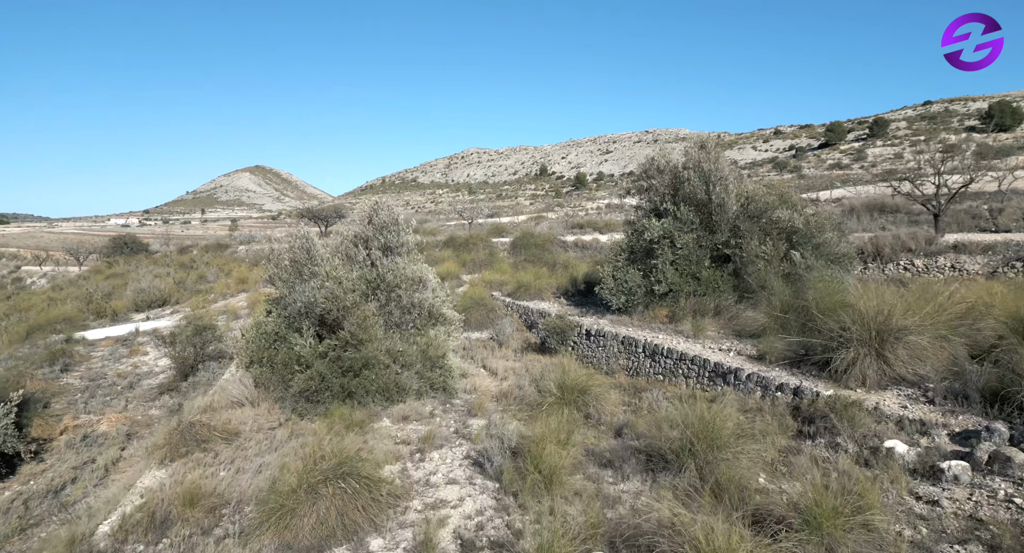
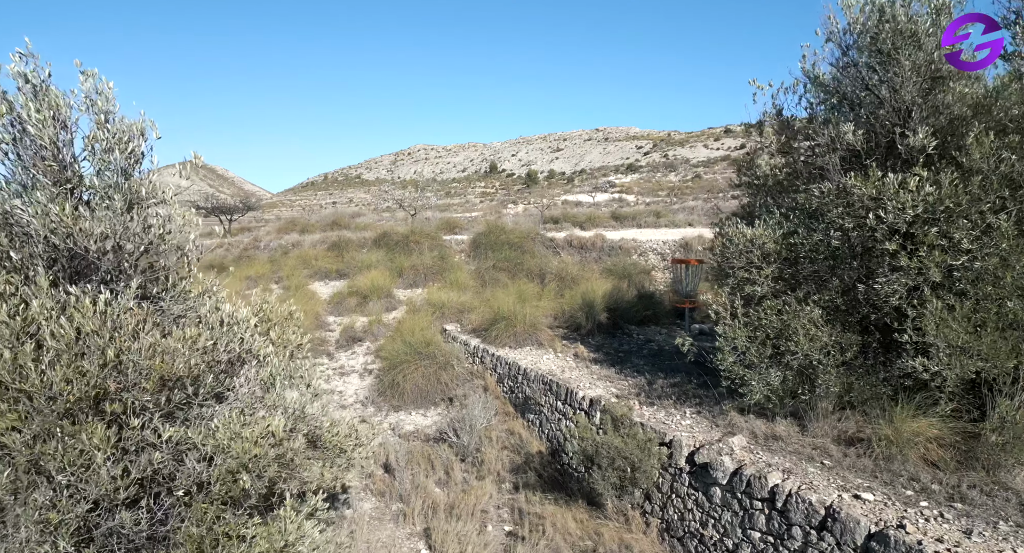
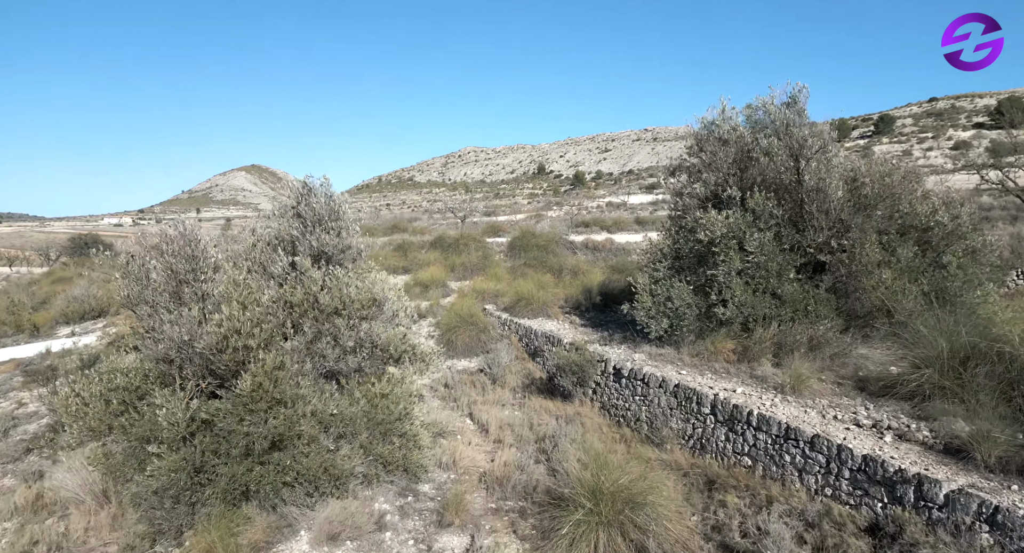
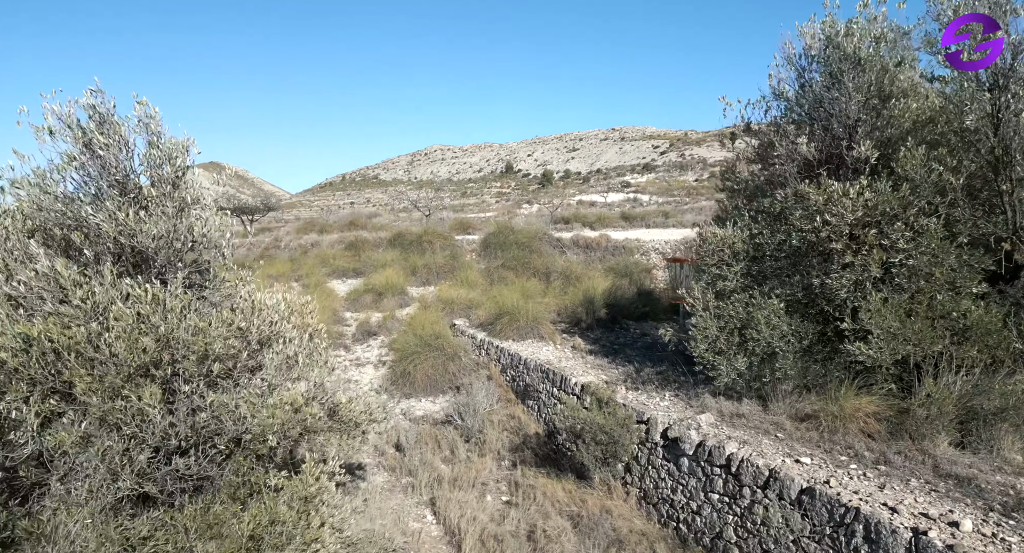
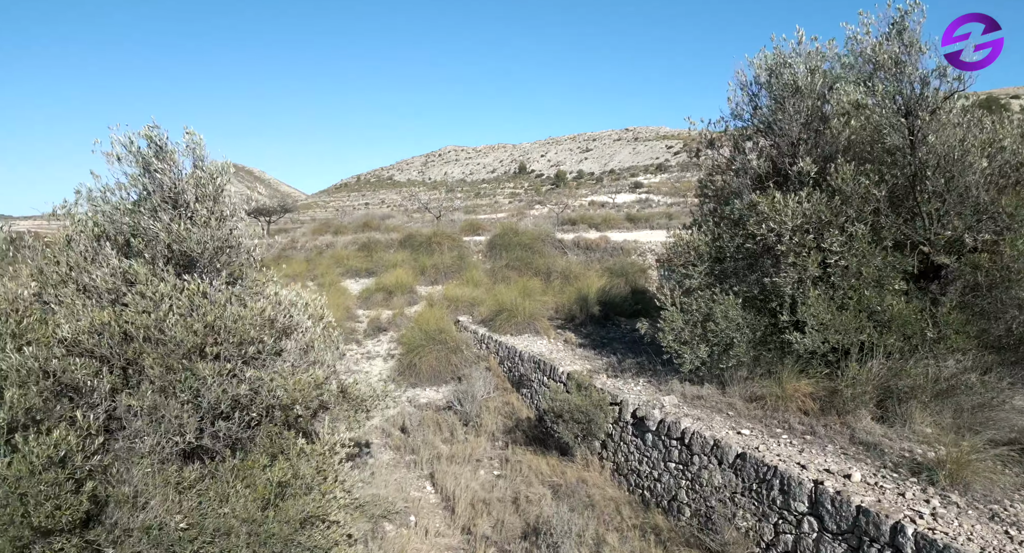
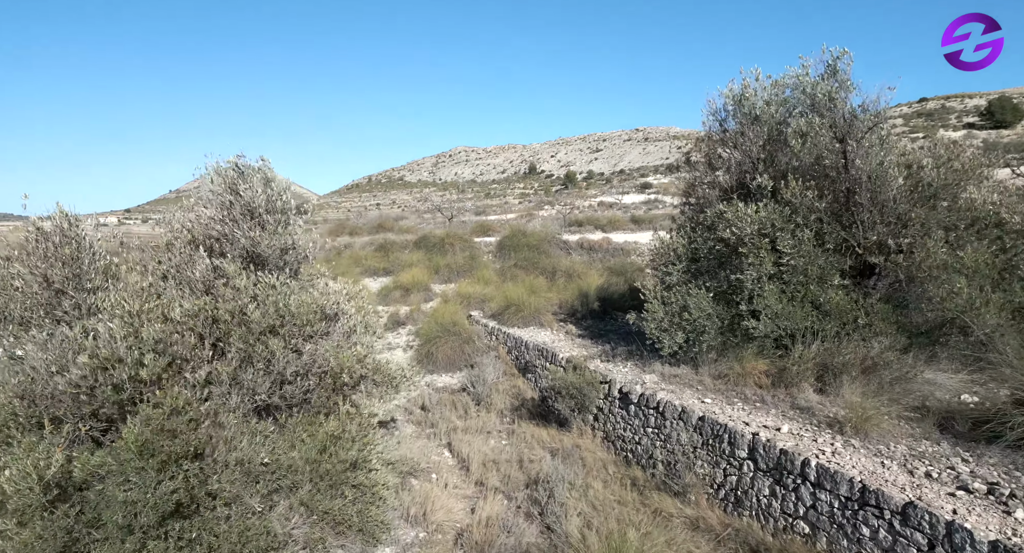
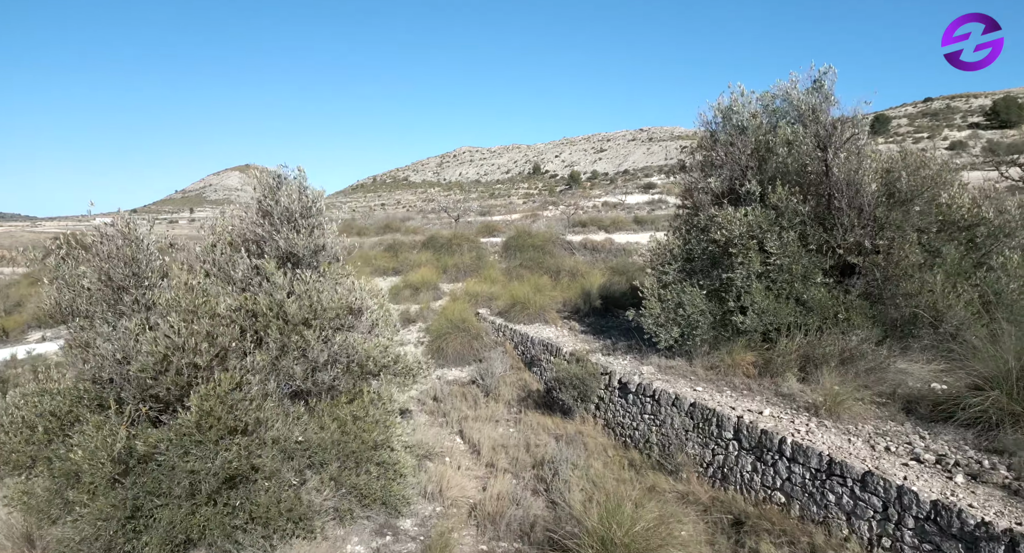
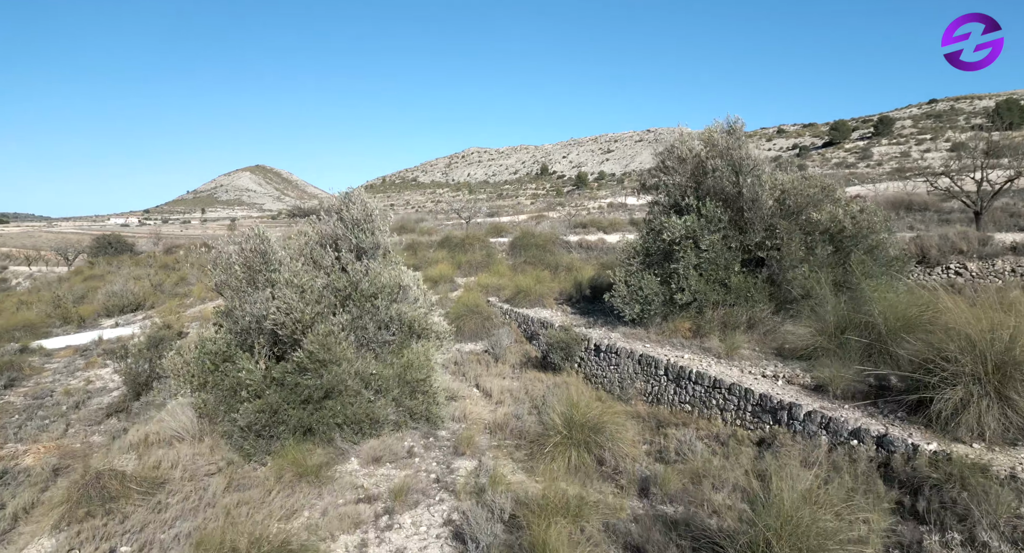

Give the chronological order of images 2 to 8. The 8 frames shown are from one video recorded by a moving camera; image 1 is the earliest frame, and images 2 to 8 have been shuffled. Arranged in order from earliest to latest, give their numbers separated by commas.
8, 3, 7, 6, 5, 4, 2
